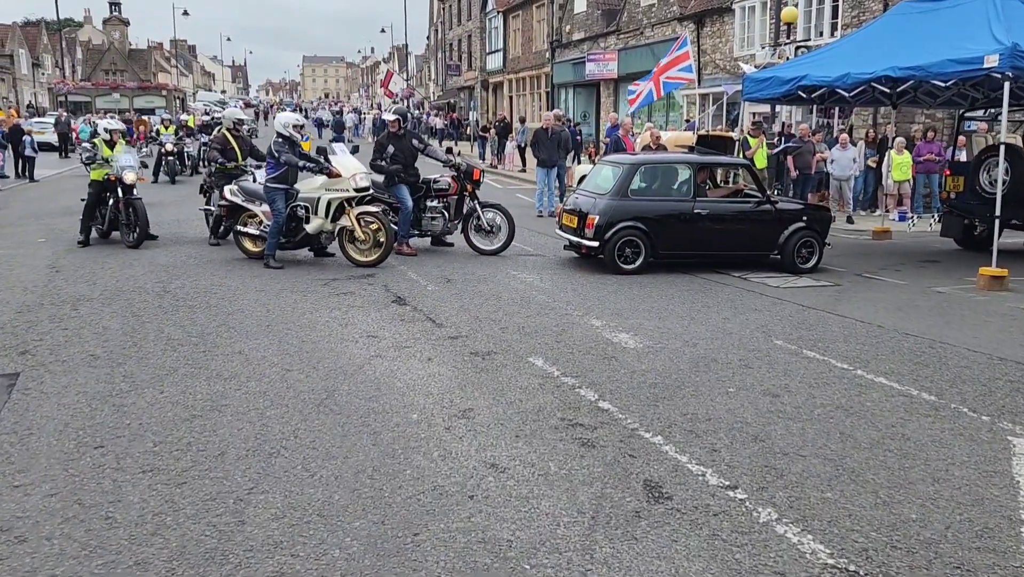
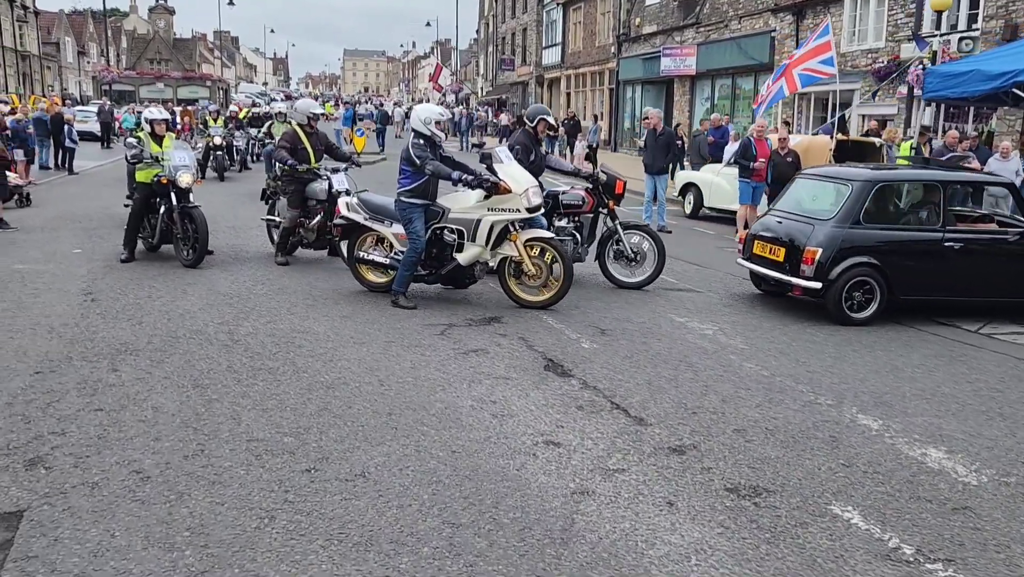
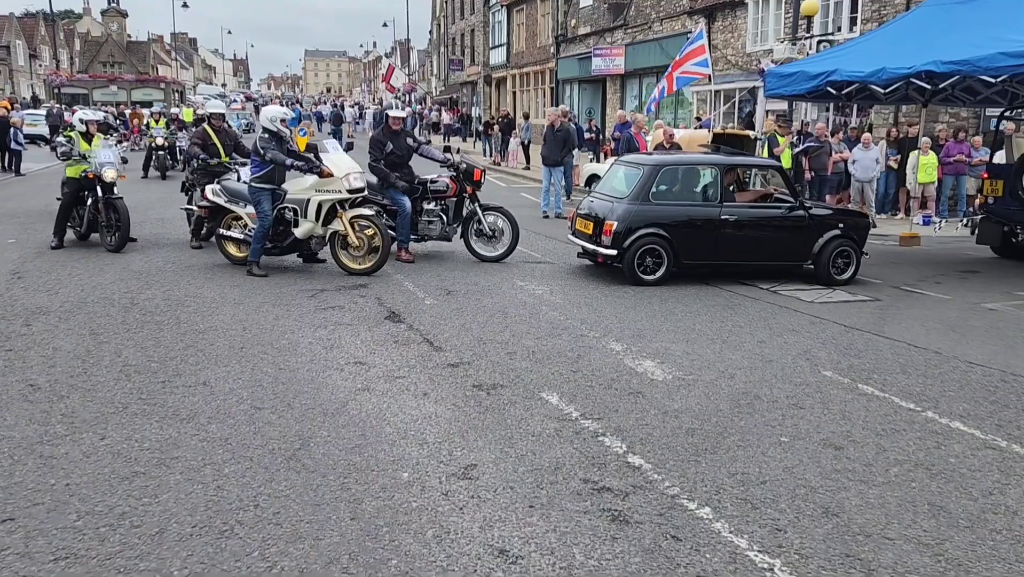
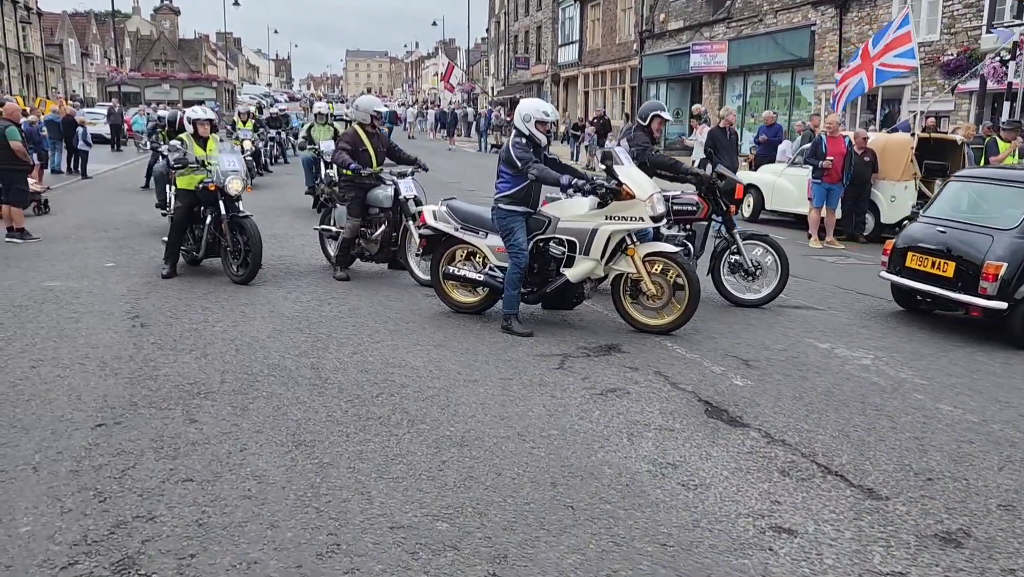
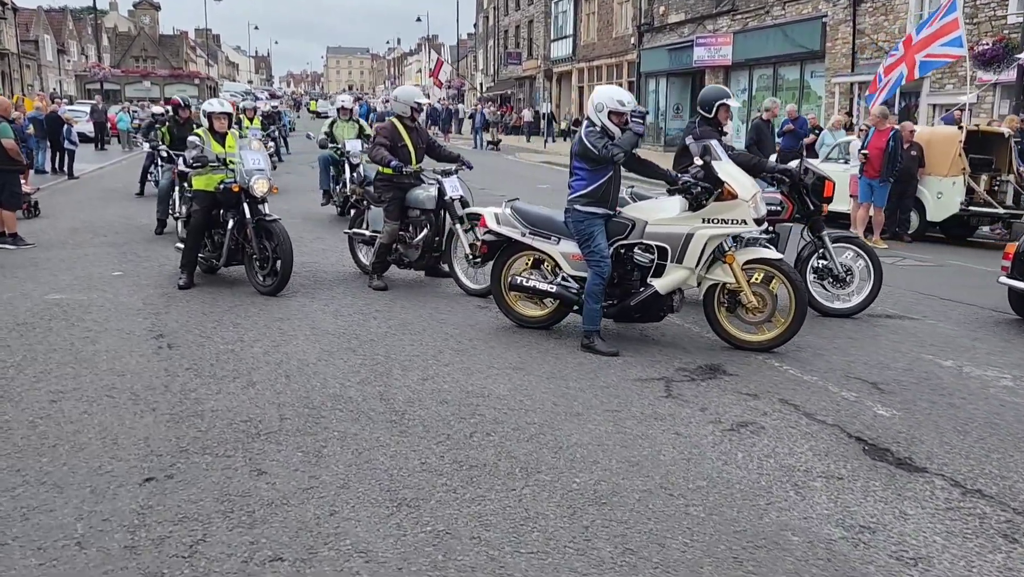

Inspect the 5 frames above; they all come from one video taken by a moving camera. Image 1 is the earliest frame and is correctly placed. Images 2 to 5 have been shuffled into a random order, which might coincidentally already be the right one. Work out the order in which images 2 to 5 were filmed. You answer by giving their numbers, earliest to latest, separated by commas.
3, 2, 4, 5
